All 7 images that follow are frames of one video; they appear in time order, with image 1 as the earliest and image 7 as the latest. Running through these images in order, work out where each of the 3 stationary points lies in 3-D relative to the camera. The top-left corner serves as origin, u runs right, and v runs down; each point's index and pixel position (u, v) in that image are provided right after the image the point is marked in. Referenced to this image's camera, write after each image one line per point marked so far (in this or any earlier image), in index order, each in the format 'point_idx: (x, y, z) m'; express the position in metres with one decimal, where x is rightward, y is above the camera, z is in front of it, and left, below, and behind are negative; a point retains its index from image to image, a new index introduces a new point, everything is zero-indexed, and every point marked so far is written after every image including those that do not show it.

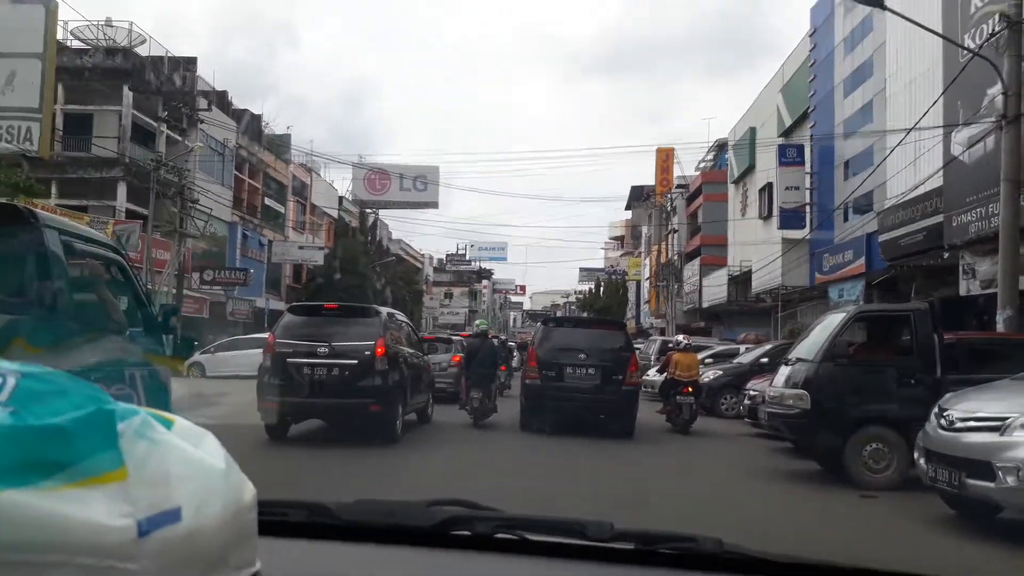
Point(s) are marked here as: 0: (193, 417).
0: (-5.6, -2.2, +15.8) m
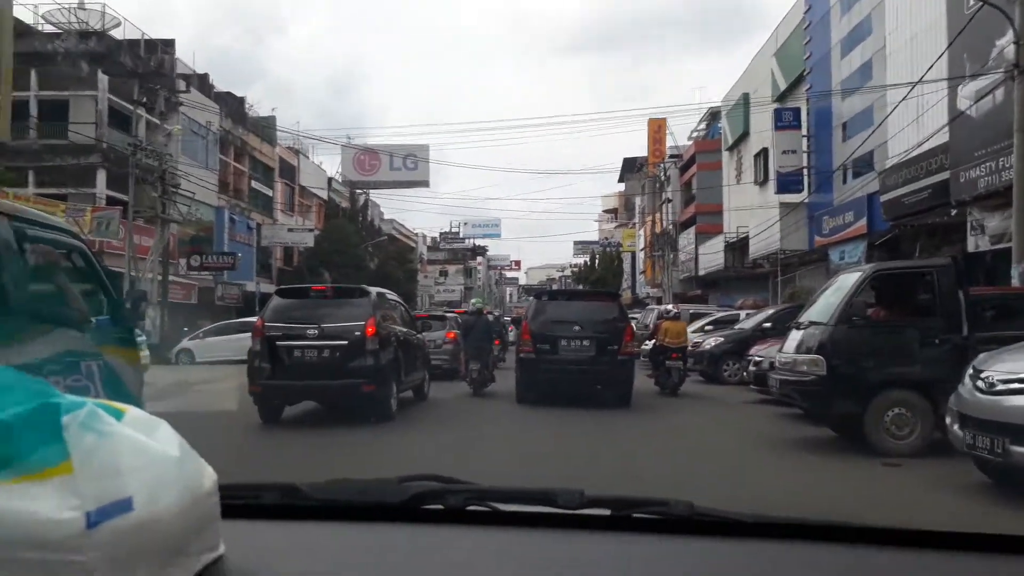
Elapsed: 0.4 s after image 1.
0: (-5.6, -1.9, +15.4) m
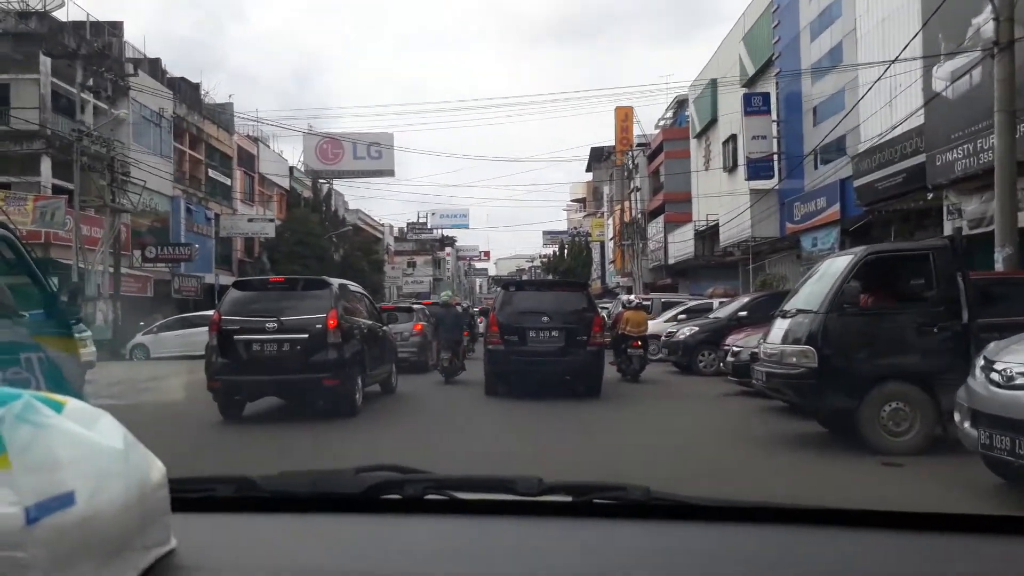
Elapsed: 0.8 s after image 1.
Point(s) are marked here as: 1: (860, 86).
0: (-6.1, -1.8, +14.6) m
1: (+7.6, +4.4, +19.7) m
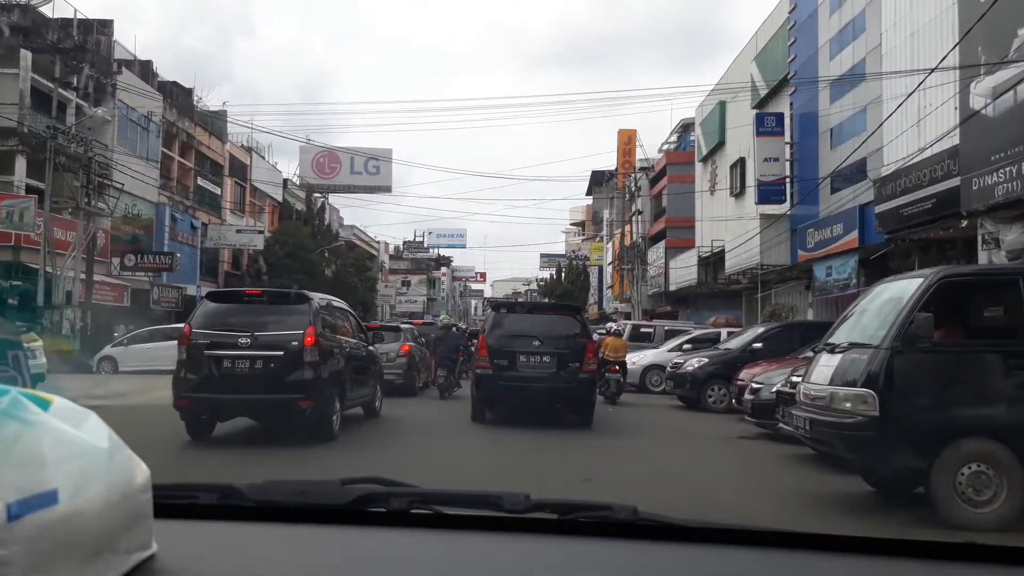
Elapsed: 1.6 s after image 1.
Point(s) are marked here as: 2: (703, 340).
0: (-6.3, -1.9, +13.6) m
1: (+7.6, +3.7, +18.8) m
2: (+3.2, -0.9, +15.4) m
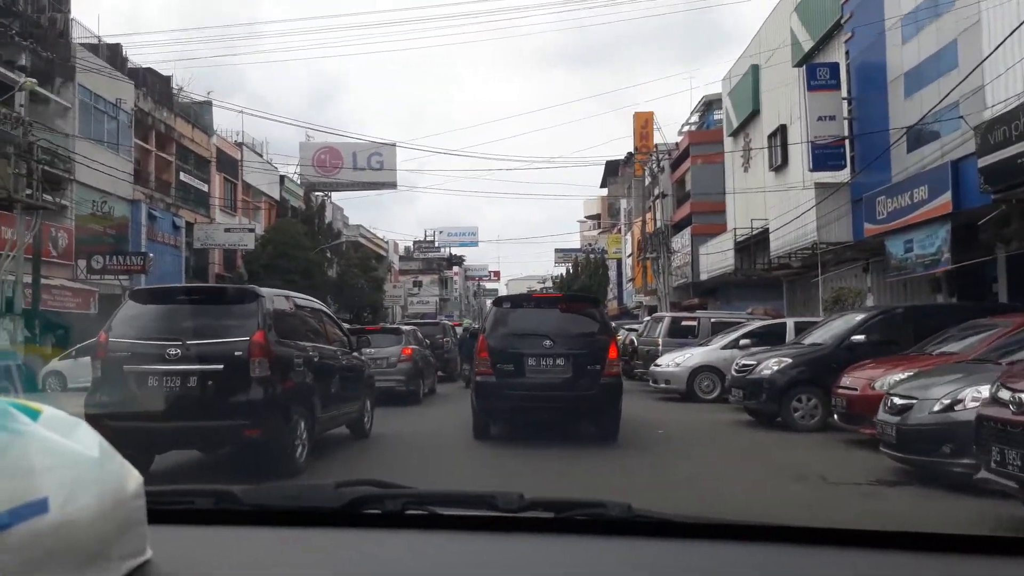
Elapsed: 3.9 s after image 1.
0: (-6.1, -1.9, +11.1) m
1: (+7.7, +4.1, +16.1) m
2: (+3.4, -0.6, +12.7) m
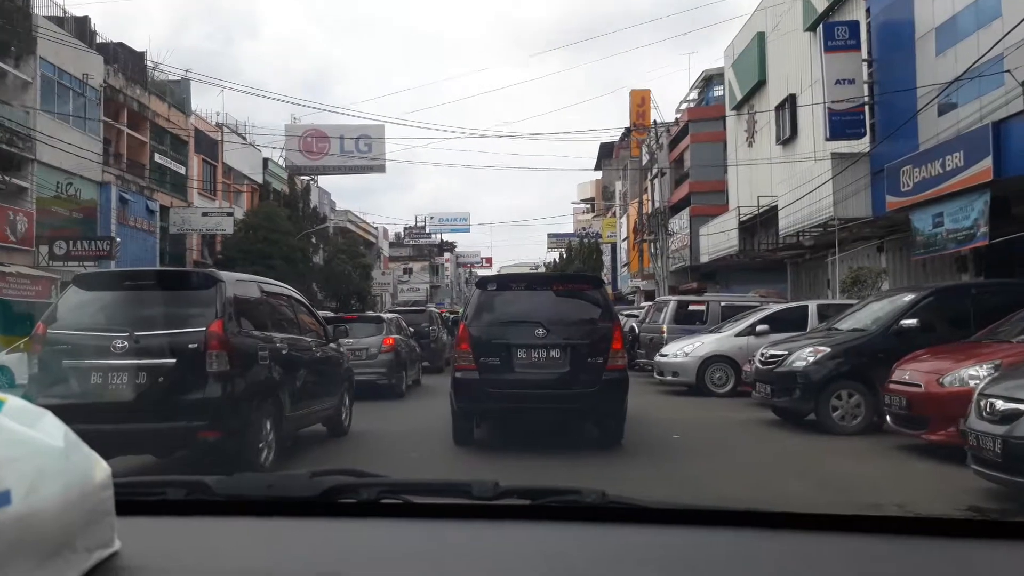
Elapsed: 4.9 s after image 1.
0: (-6.2, -1.8, +9.8) m
1: (+7.5, +4.4, +14.8) m
2: (+3.2, -0.4, +11.5) m
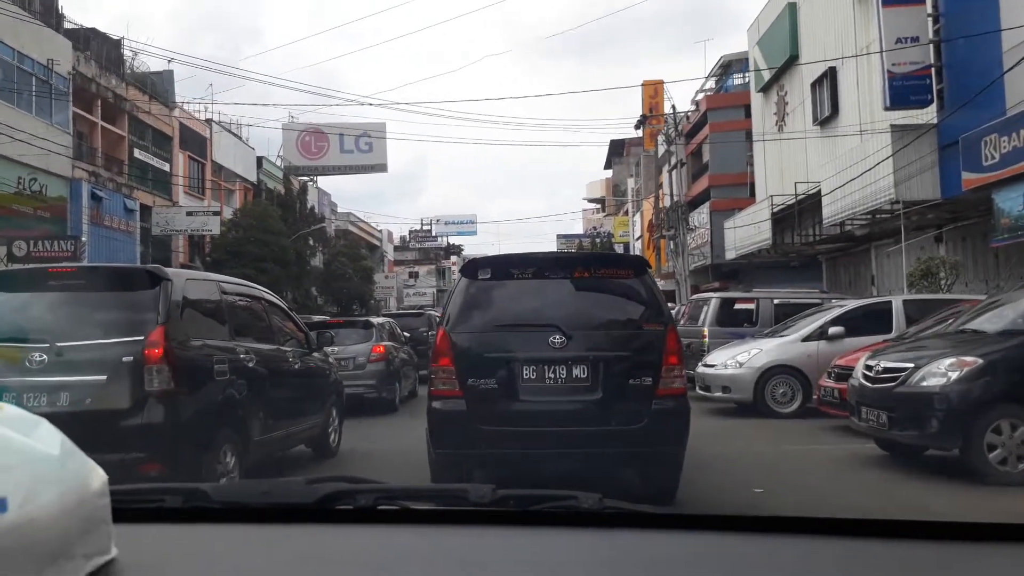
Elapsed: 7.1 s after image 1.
0: (-6.2, -1.8, +8.0) m
1: (+7.6, +4.5, +12.9) m
2: (+3.3, -0.3, +9.5) m
